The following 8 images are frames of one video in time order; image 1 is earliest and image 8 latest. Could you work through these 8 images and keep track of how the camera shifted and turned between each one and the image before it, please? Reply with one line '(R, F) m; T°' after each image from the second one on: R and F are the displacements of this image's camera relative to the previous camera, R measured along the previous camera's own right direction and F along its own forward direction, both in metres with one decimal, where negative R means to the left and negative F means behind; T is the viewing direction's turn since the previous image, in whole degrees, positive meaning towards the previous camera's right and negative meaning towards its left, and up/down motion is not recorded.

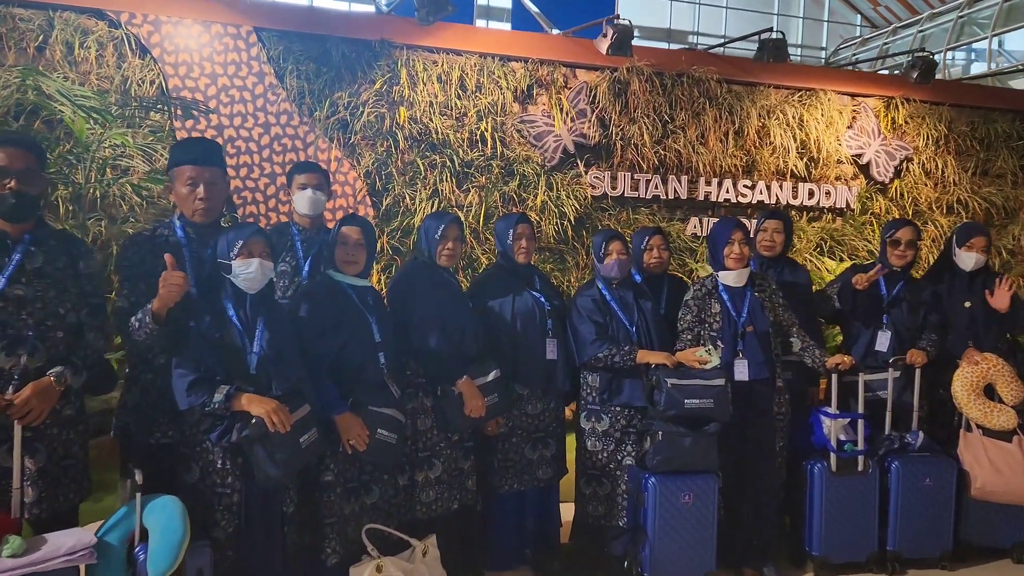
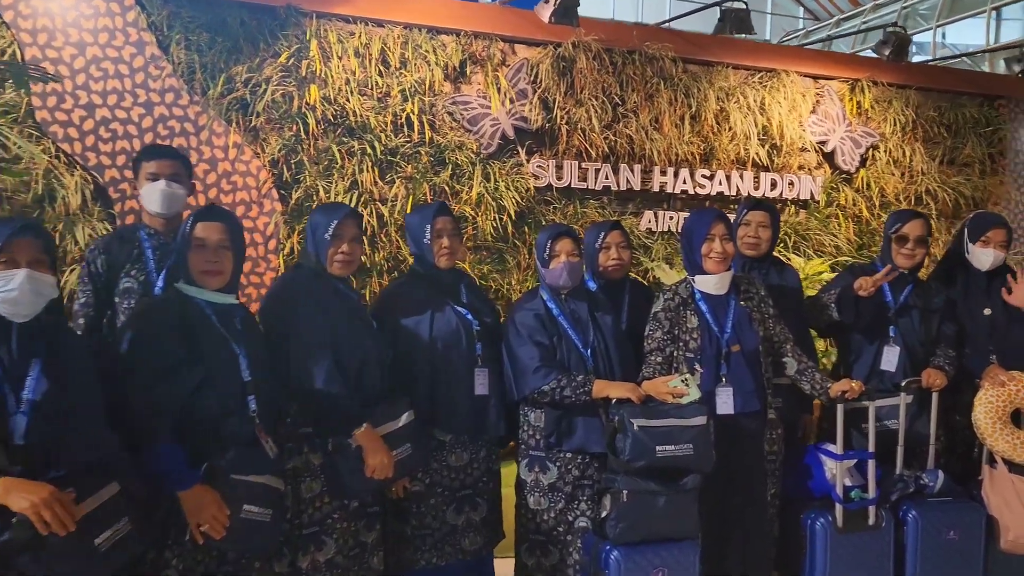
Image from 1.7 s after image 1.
(+0.1, +0.6) m; +4°
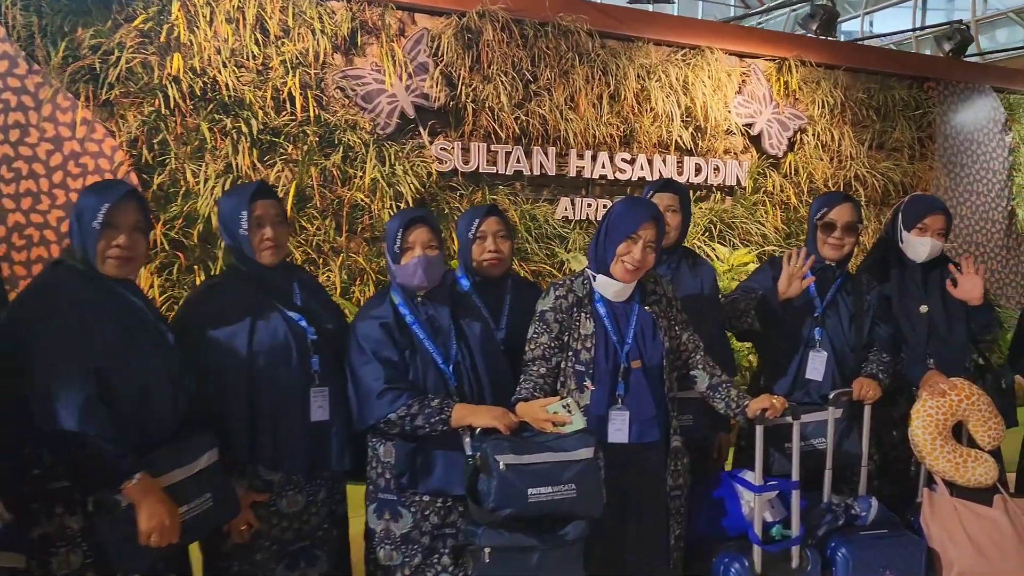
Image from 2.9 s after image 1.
(+0.2, +0.4) m; +4°
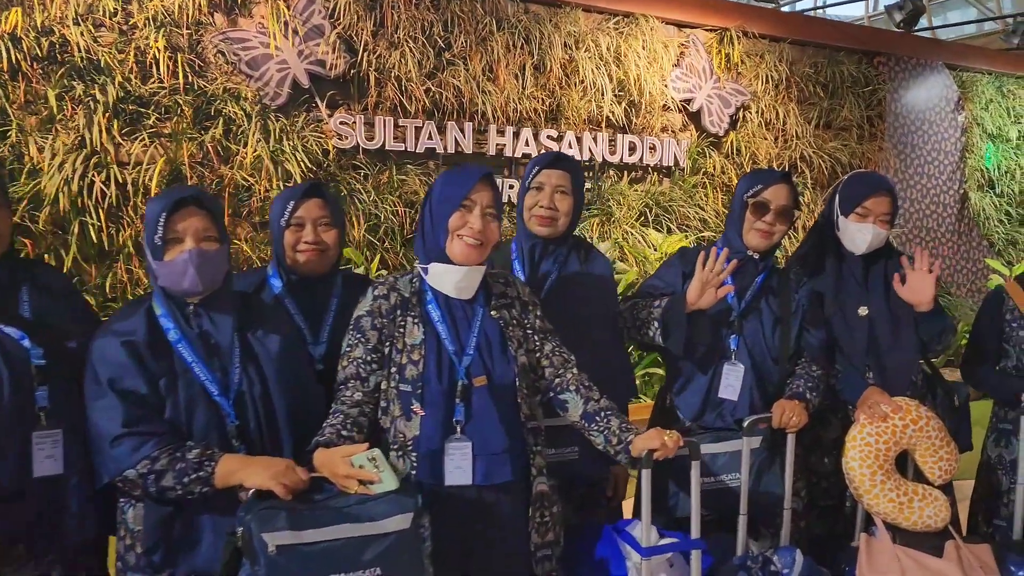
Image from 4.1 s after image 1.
(+0.3, +0.4) m; +3°
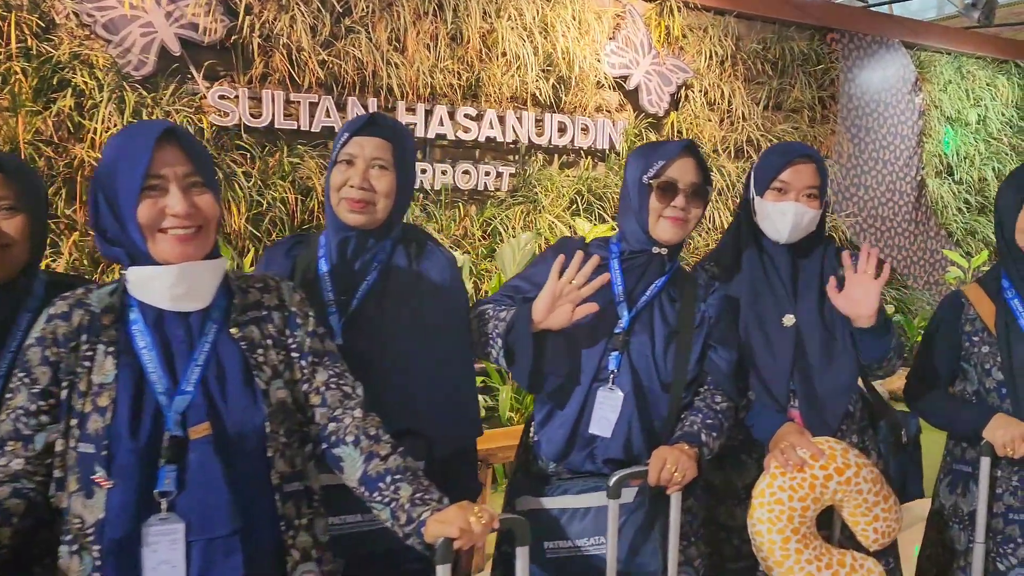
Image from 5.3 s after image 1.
(+0.3, +0.4) m; +2°
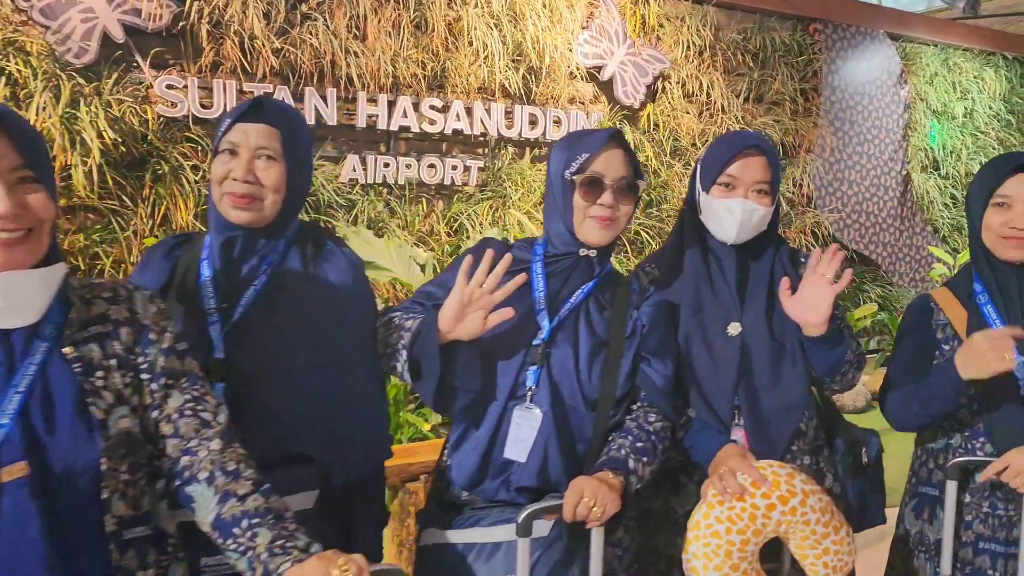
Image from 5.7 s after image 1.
(+0.1, +0.2) m; 0°
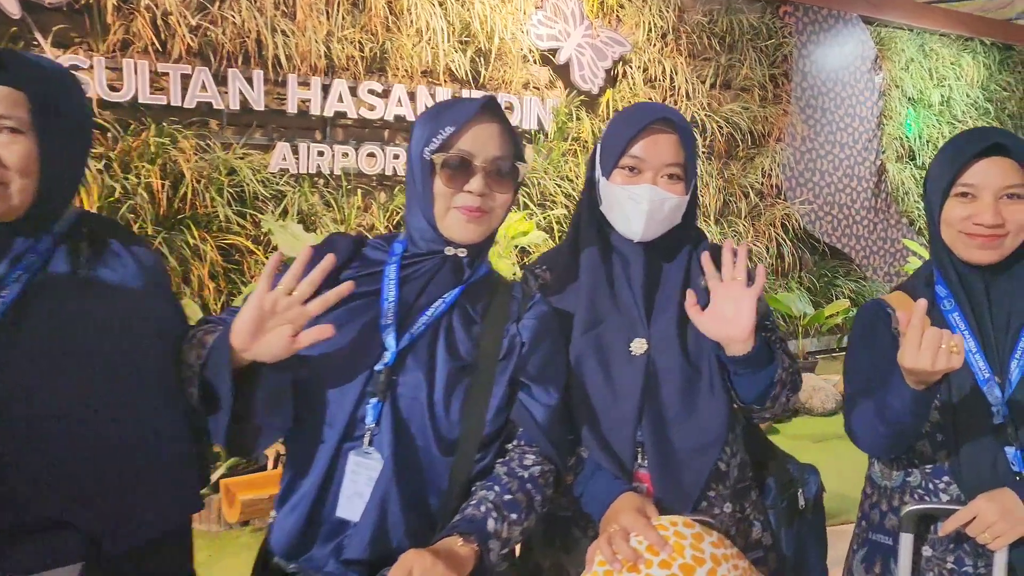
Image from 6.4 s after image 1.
(+0.2, +0.3) m; +1°
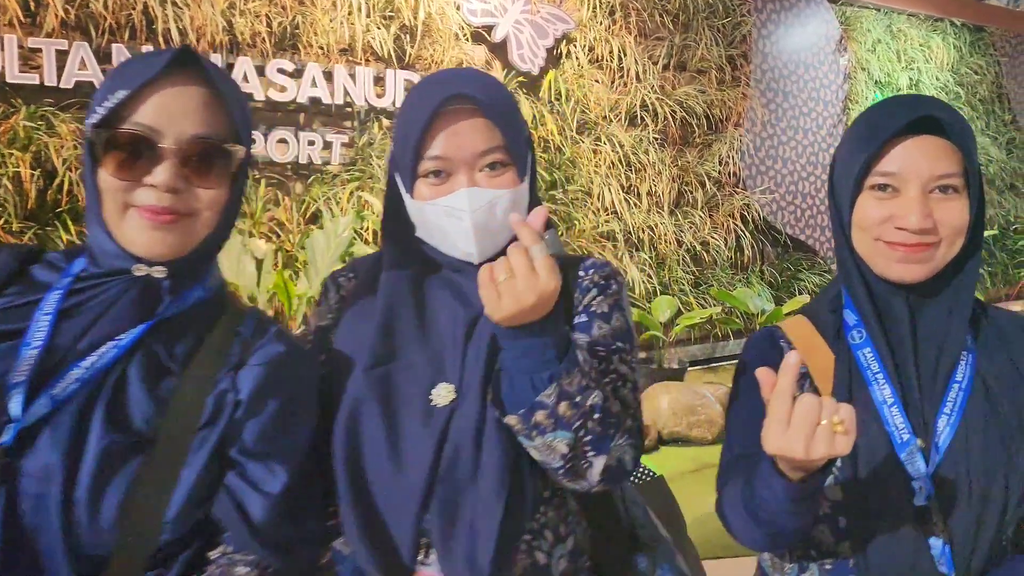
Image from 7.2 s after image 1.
(+0.2, +0.3) m; +1°
